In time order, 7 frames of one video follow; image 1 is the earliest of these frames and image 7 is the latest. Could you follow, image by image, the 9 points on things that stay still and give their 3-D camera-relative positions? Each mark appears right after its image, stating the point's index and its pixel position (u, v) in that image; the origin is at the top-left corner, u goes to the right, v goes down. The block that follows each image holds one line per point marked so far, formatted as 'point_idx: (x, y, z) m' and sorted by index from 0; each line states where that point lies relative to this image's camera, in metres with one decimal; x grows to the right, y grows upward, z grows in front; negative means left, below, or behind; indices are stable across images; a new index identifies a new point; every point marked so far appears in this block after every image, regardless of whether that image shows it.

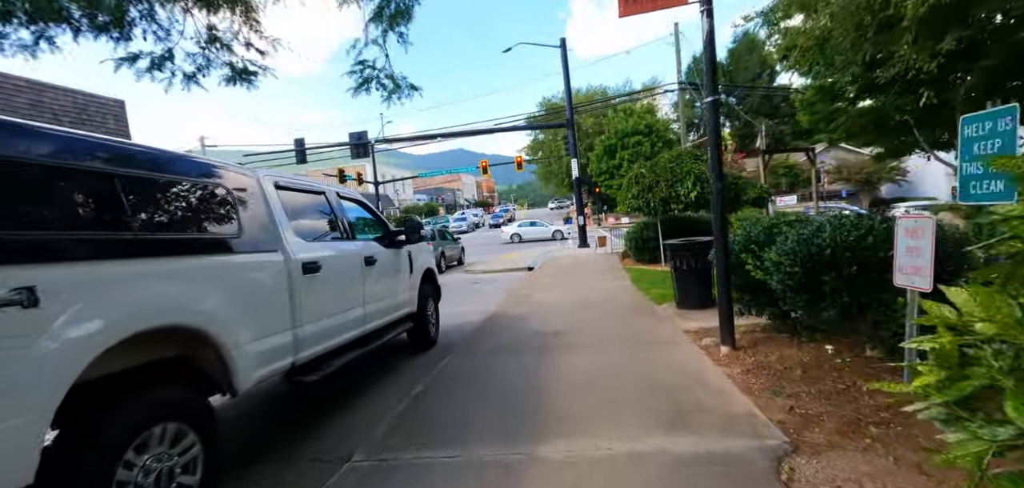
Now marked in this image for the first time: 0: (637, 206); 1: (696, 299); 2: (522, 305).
0: (+3.2, +0.9, +12.6) m
1: (+2.7, -0.8, +7.3) m
2: (+0.2, -1.2, +9.4) m
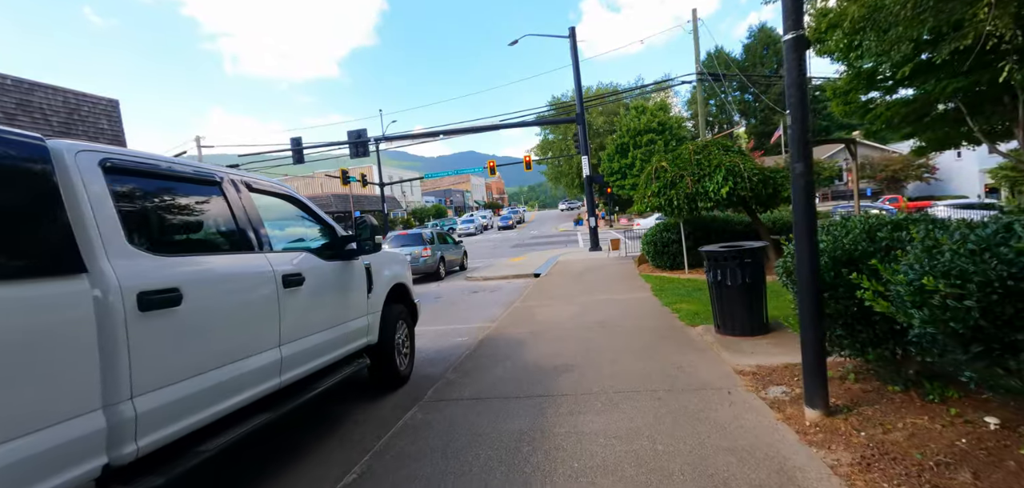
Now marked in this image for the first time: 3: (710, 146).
0: (+3.2, +0.8, +11.0) m
1: (+2.6, -0.9, +5.6) m
2: (+0.1, -1.3, +7.8) m
3: (+4.4, +2.2, +10.9) m
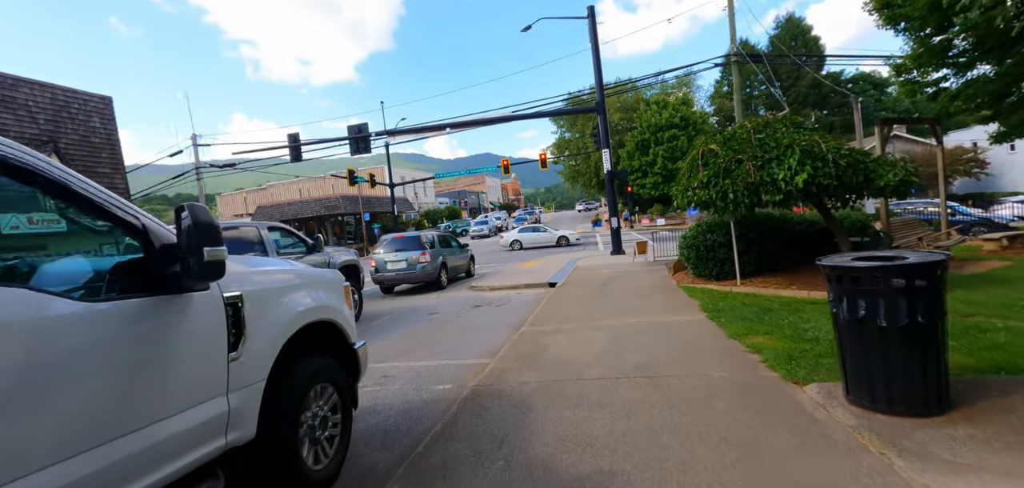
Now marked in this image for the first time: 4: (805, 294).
0: (+3.3, +0.8, +8.6) m
1: (+2.6, -1.0, +3.2) m
2: (+0.2, -1.4, +5.5) m
3: (+4.5, +2.1, +8.5) m
4: (+4.9, -0.9, +8.2) m
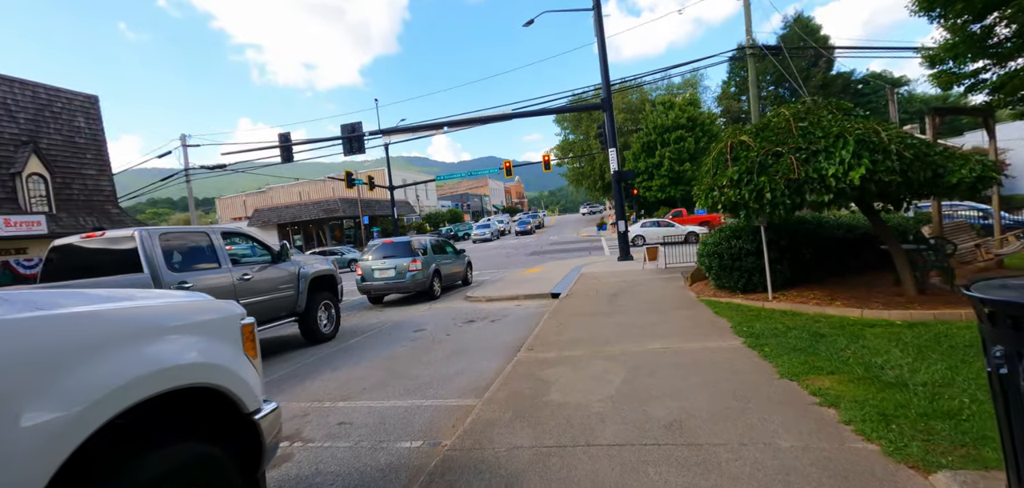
0: (+3.3, +0.6, +7.2) m
1: (+2.5, -1.1, +1.9) m
2: (+0.1, -1.5, +4.1) m
3: (+4.5, +2.0, +7.2) m
4: (+4.8, -1.0, +6.9) m
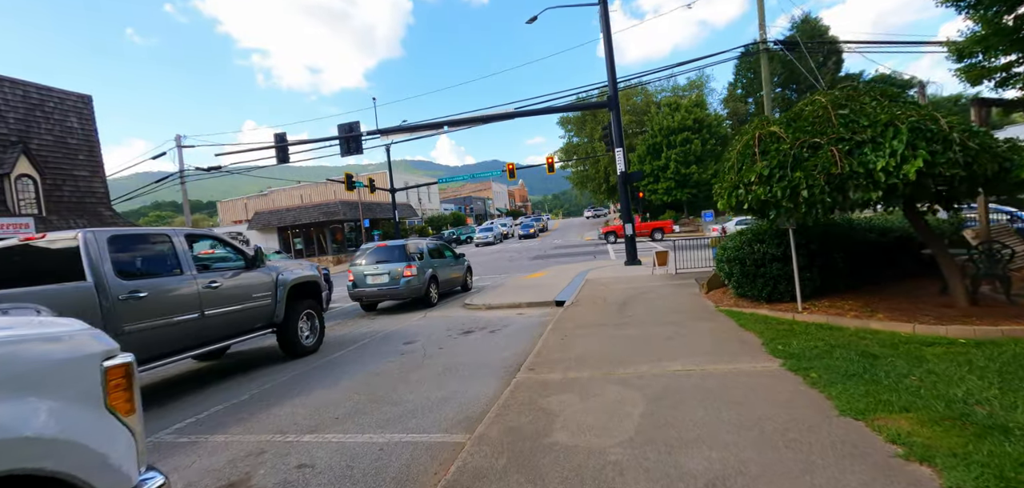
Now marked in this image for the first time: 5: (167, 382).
0: (+3.2, +0.6, +6.4) m
1: (+2.4, -1.1, +1.0) m
2: (0.0, -1.5, +3.3) m
3: (+4.5, +1.9, +6.3) m
4: (+4.8, -1.0, +6.0) m
5: (-5.2, -2.1, +7.4) m
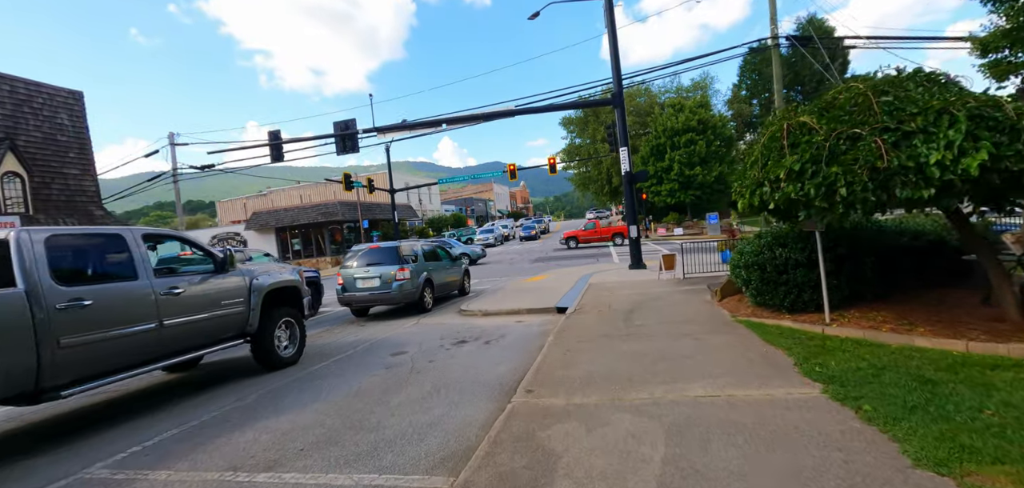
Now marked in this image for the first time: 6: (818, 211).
0: (+3.2, +0.5, +5.6) m
1: (+2.4, -1.1, +0.3) m
2: (0.0, -1.5, +2.6) m
3: (+4.4, +1.8, +5.6) m
4: (+4.8, -1.1, +5.2) m
5: (-5.2, -2.1, +6.7) m
6: (+3.4, +0.4, +5.5) m
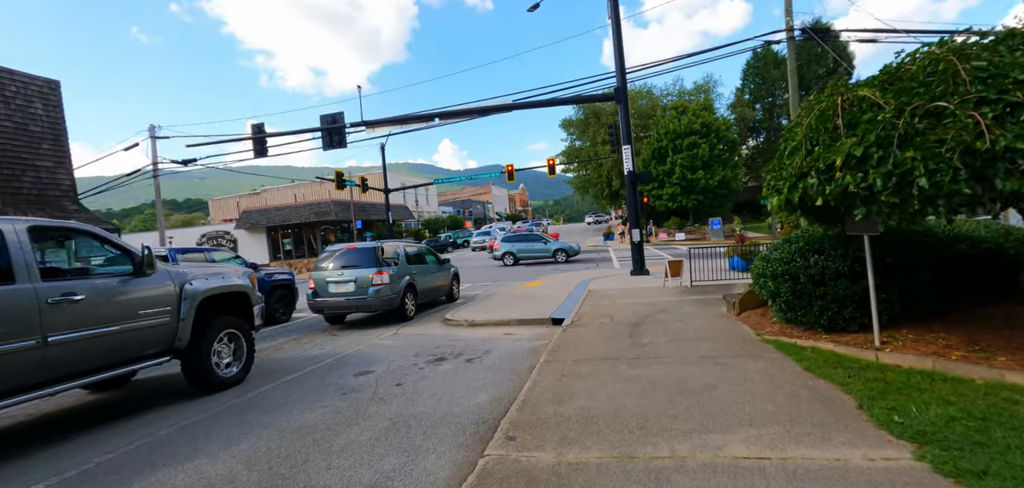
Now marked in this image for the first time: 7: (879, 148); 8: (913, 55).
0: (+3.0, +0.5, +4.4) m
1: (+2.2, -1.1, -0.9) m
2: (-0.2, -1.5, +1.3) m
3: (+4.3, +1.8, +4.4) m
4: (+4.6, -1.2, +4.0) m
5: (-5.4, -2.1, +5.4) m
6: (+3.3, +0.3, +4.3) m
7: (+3.2, +0.8, +4.3) m
8: (+3.9, +1.9, +4.7) m
